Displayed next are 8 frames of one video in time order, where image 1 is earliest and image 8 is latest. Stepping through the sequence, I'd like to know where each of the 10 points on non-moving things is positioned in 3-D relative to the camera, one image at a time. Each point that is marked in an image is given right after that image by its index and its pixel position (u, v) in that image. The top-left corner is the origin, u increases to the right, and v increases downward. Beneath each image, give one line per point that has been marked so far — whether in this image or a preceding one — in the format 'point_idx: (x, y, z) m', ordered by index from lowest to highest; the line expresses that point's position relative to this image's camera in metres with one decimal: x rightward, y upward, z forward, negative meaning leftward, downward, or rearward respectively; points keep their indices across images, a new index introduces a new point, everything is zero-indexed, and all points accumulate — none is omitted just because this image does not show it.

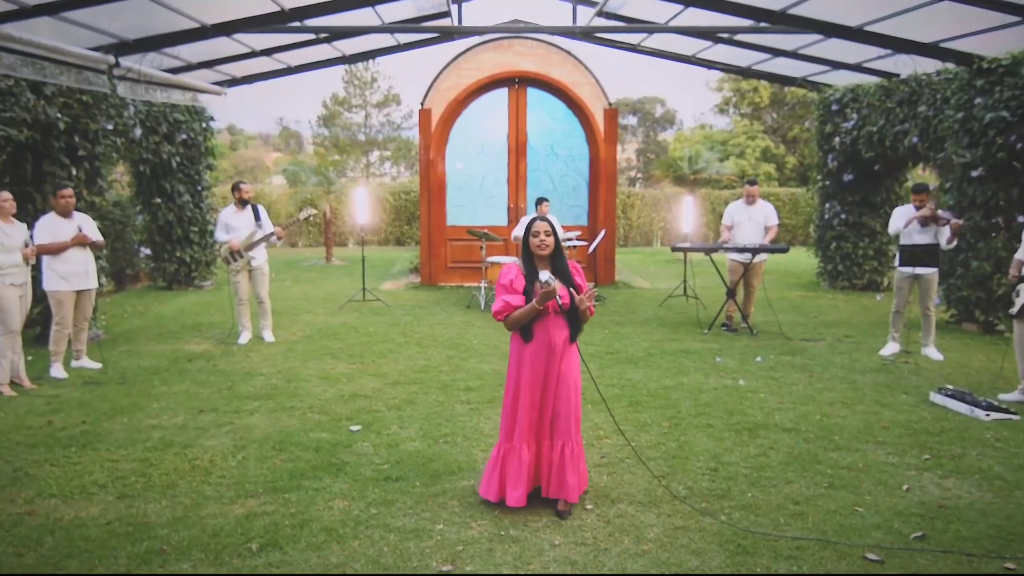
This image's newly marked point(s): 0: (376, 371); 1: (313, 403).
0: (-1.1, -0.7, +6.8) m
1: (-1.4, -0.8, +5.9) m
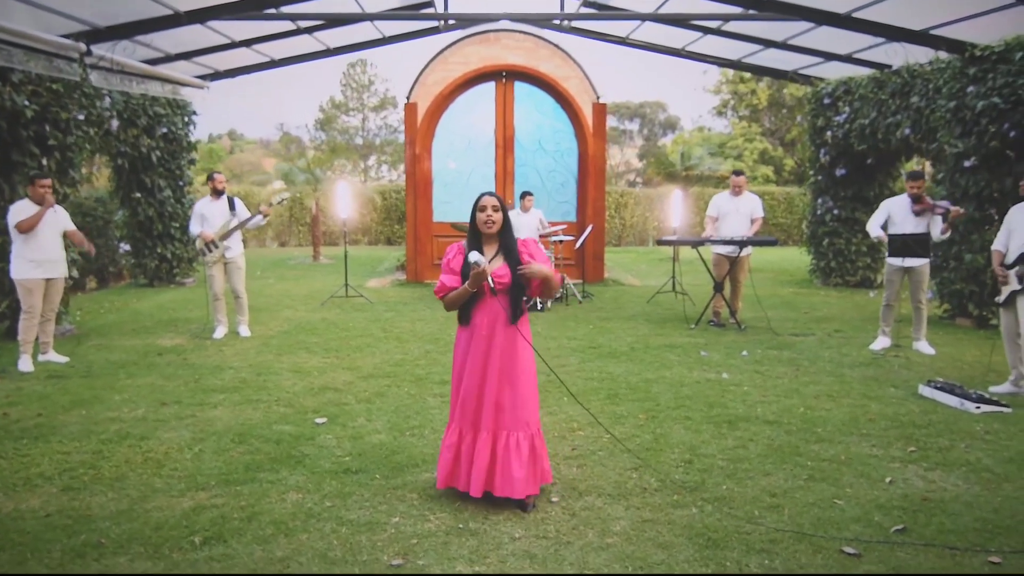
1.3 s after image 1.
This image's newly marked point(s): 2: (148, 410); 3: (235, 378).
0: (-1.2, -0.6, +6.6) m
1: (-1.5, -0.7, +5.7) m
2: (-2.2, -0.8, +5.3) m
3: (-2.0, -0.6, +6.1) m
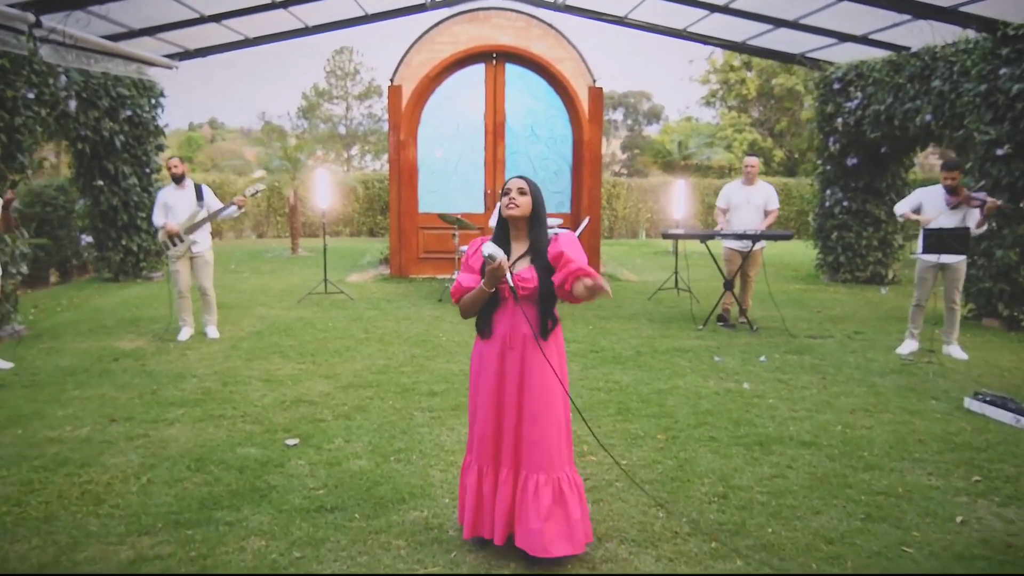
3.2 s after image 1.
0: (-1.3, -0.6, +5.9) m
1: (-1.5, -0.7, +5.0) m
2: (-2.2, -0.8, +4.7) m
3: (-2.0, -0.6, +5.5) m
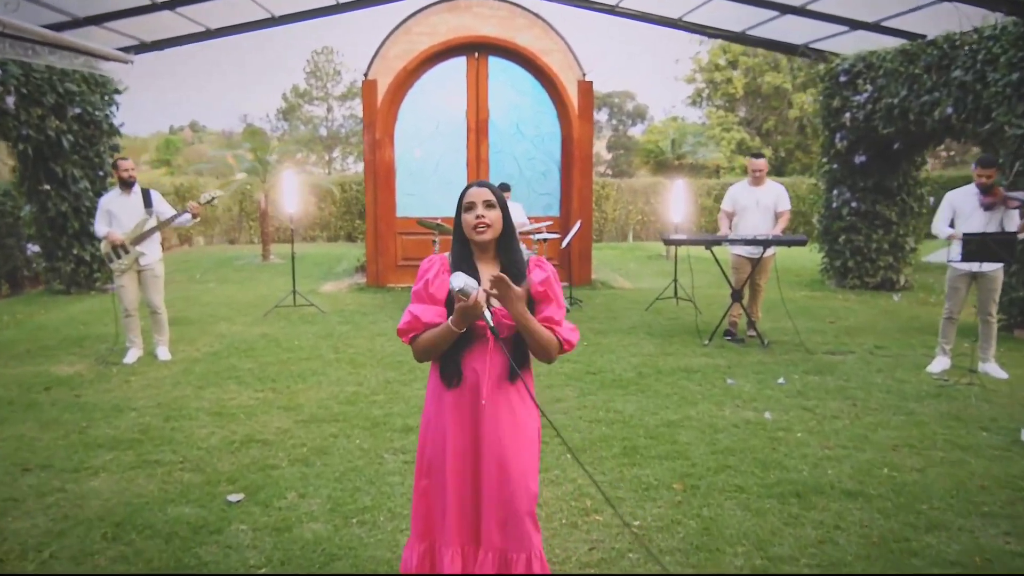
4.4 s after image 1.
0: (-1.3, -0.7, +5.2) m
1: (-1.6, -0.8, +4.3) m
2: (-2.3, -0.9, +3.9) m
3: (-2.1, -0.8, +4.7) m
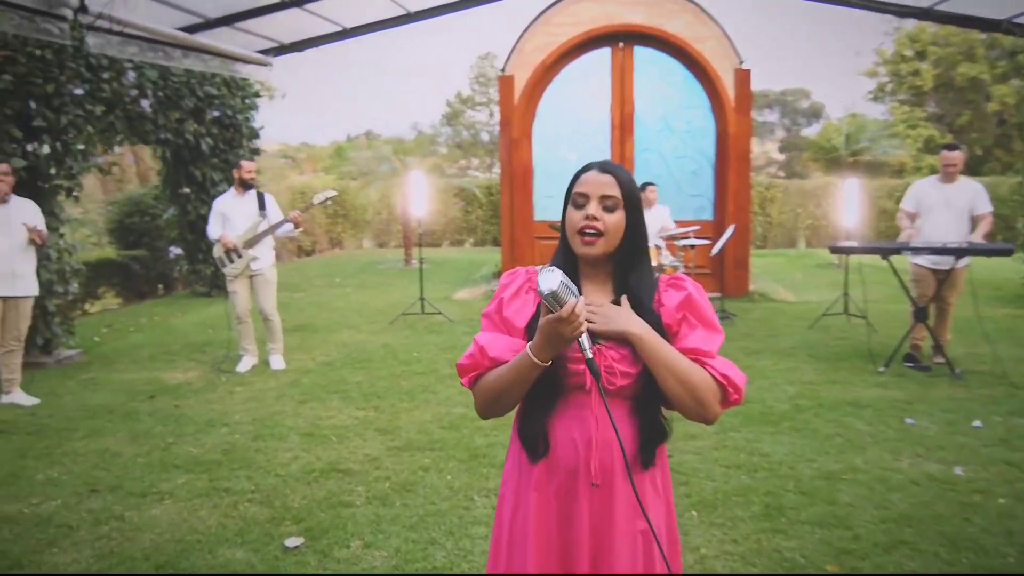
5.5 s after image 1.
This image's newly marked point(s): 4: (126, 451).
0: (-0.7, -0.7, +4.7) m
1: (-1.1, -0.9, +3.8) m
2: (-1.9, -0.9, +3.6) m
3: (-1.5, -0.8, +4.3) m
4: (-1.9, -0.8, +4.3) m
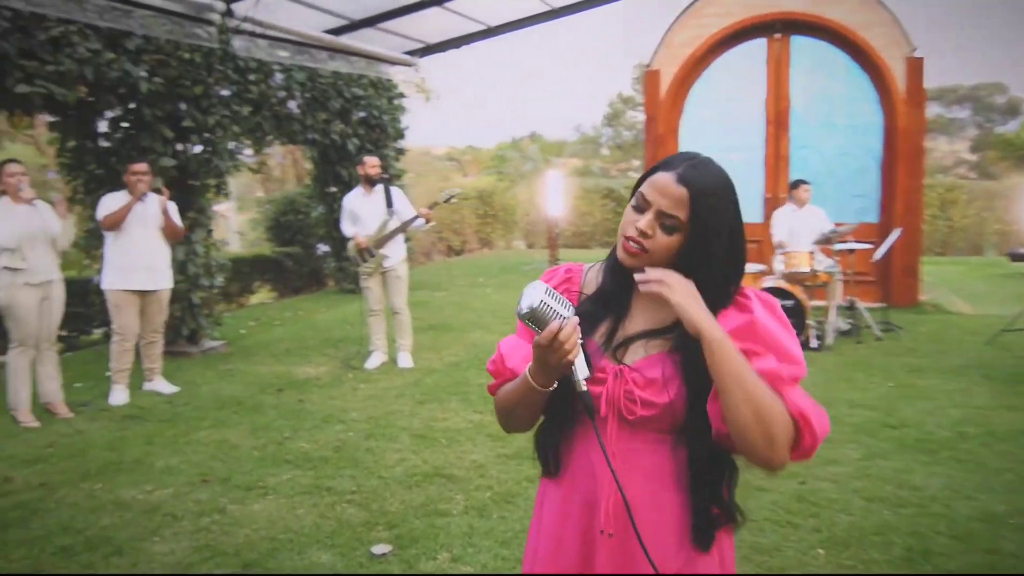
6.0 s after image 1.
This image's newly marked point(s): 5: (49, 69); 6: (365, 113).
0: (-0.1, -0.7, +4.5) m
1: (-0.6, -0.9, +3.7) m
2: (-1.4, -0.9, +3.7) m
3: (-0.9, -0.8, +4.3) m
4: (-1.3, -0.8, +4.3) m
5: (-2.6, +1.2, +4.9) m
6: (-1.5, +1.8, +8.7) m
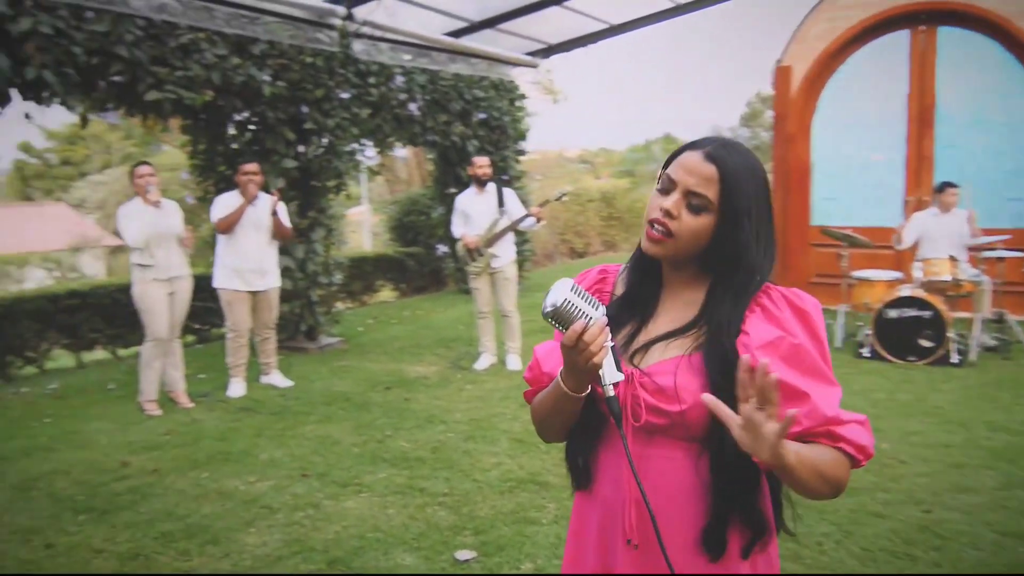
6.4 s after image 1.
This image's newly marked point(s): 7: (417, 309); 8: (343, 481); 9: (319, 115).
0: (+0.5, -0.8, +4.4) m
1: (-0.2, -0.9, +3.7) m
2: (-1.0, -0.9, +3.8) m
3: (-0.4, -0.8, +4.3) m
4: (-0.8, -0.8, +4.4) m
5: (-2.0, +1.3, +5.1) m
6: (-0.3, +1.7, +8.7) m
7: (-0.9, -0.2, +8.7) m
8: (-0.7, -0.8, +3.8) m
9: (-1.4, +1.2, +6.2) m
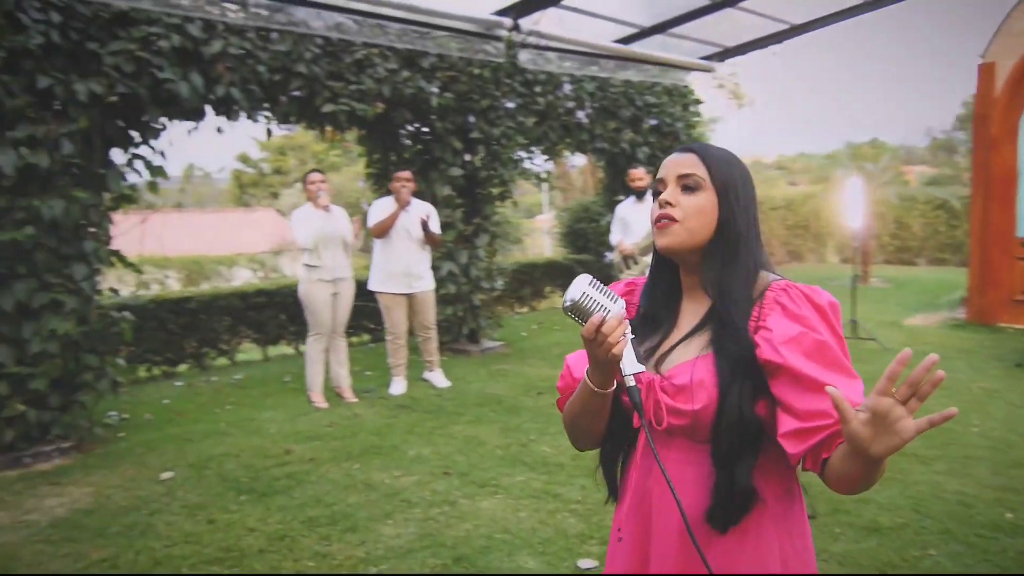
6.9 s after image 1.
0: (+1.2, -0.8, +4.2) m
1: (+0.3, -0.9, +3.7) m
2: (-0.4, -0.9, +3.9) m
3: (+0.3, -0.8, +4.3) m
4: (-0.1, -0.8, +4.5) m
5: (-1.0, +1.3, +5.4) m
6: (+1.4, +1.7, +8.6) m
7: (+0.8, -0.3, +8.7) m
8: (-0.1, -0.9, +3.9) m
9: (-0.2, +1.2, +6.3) m
